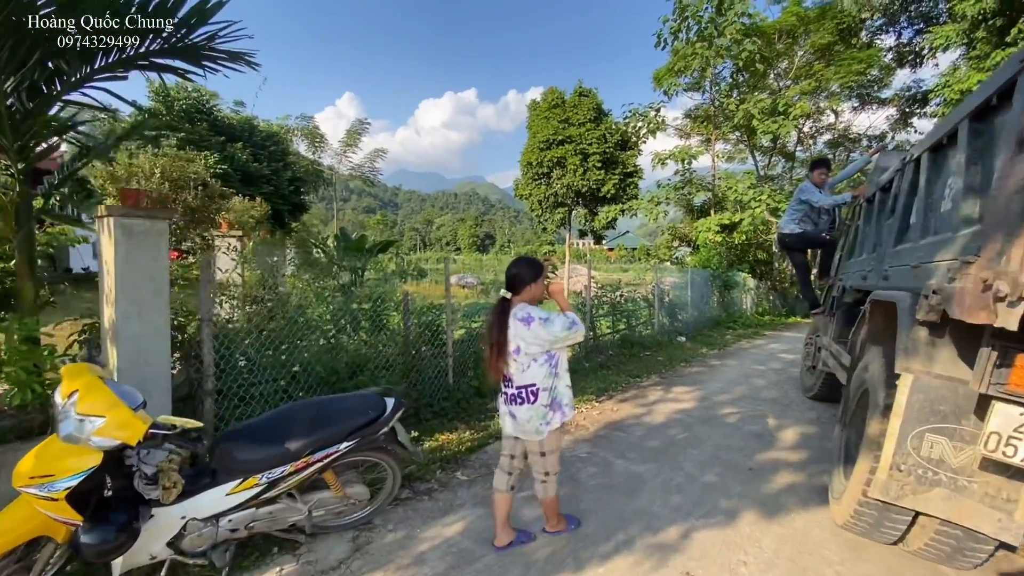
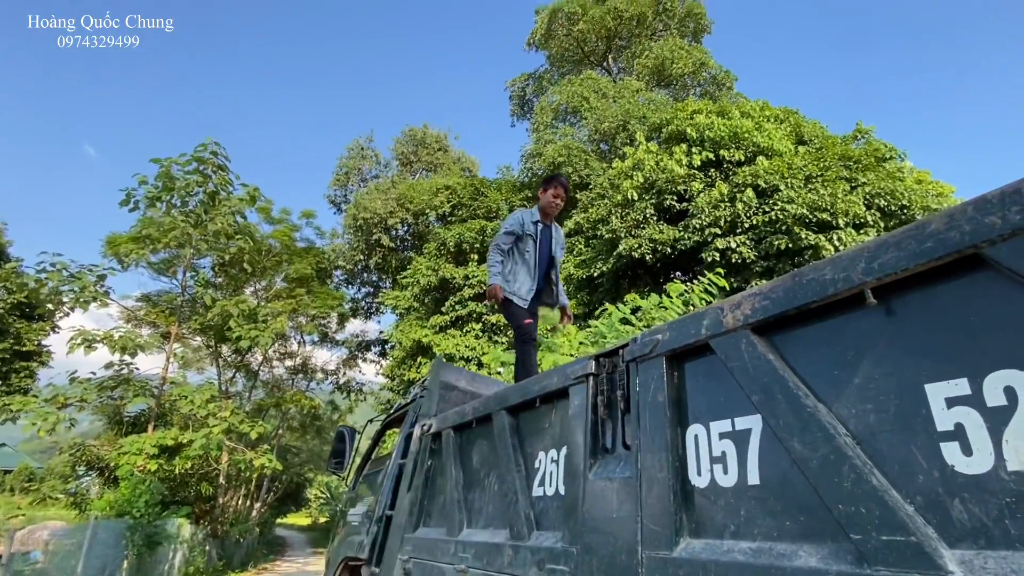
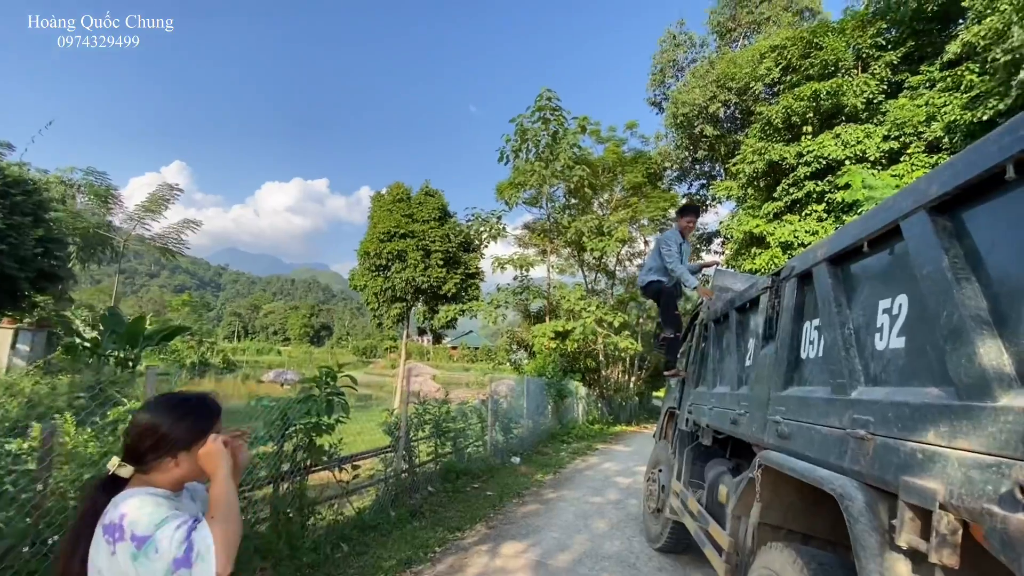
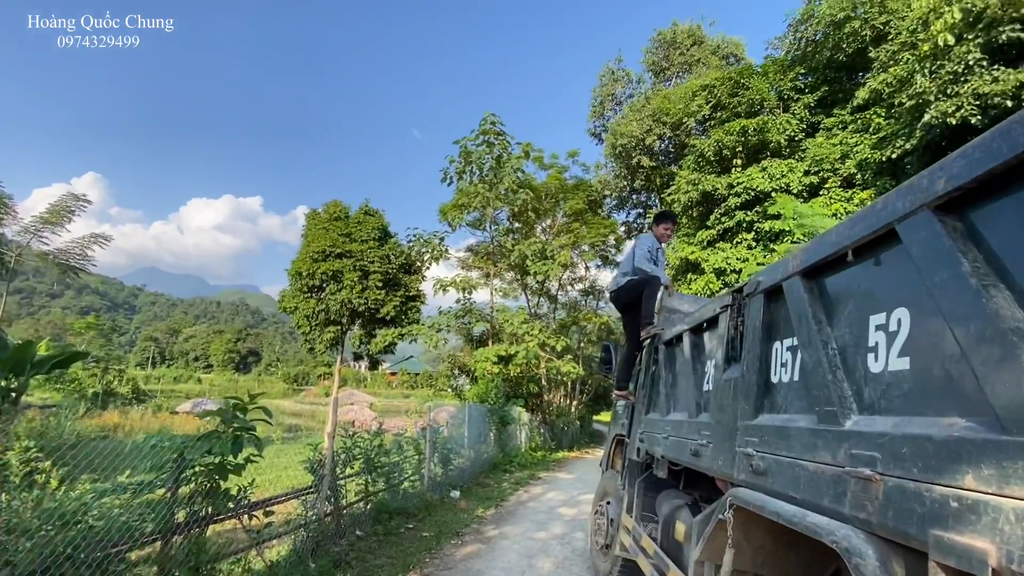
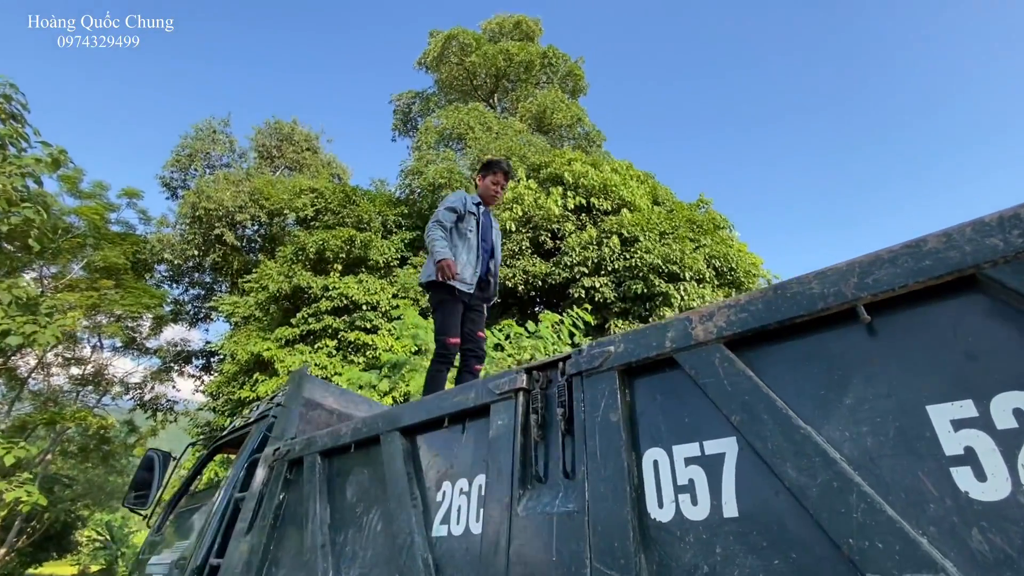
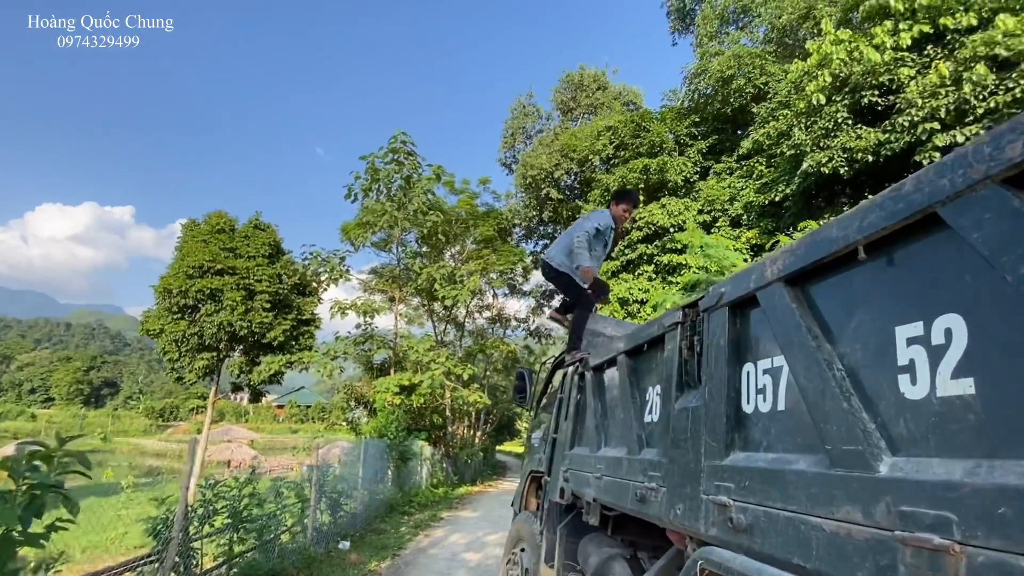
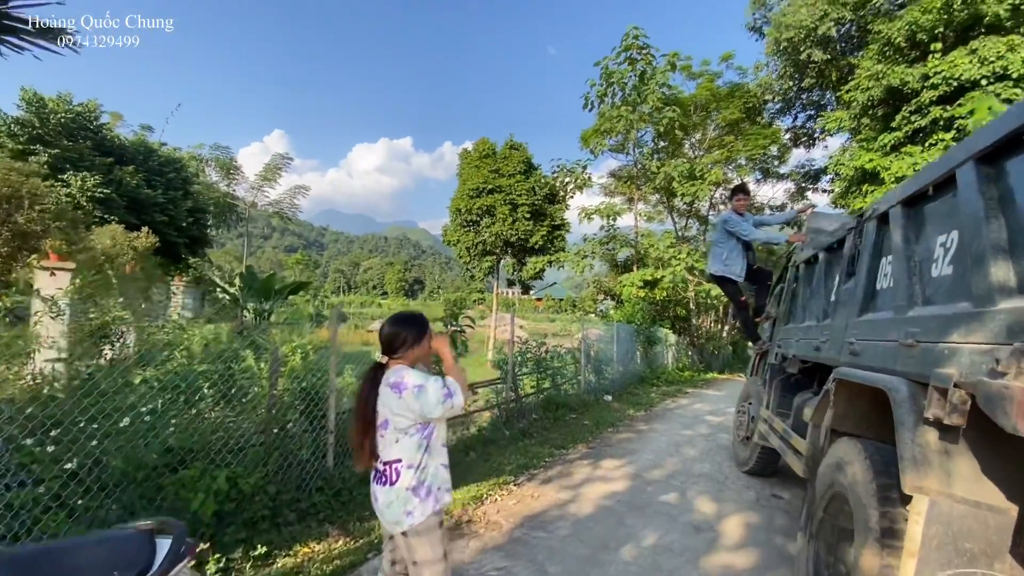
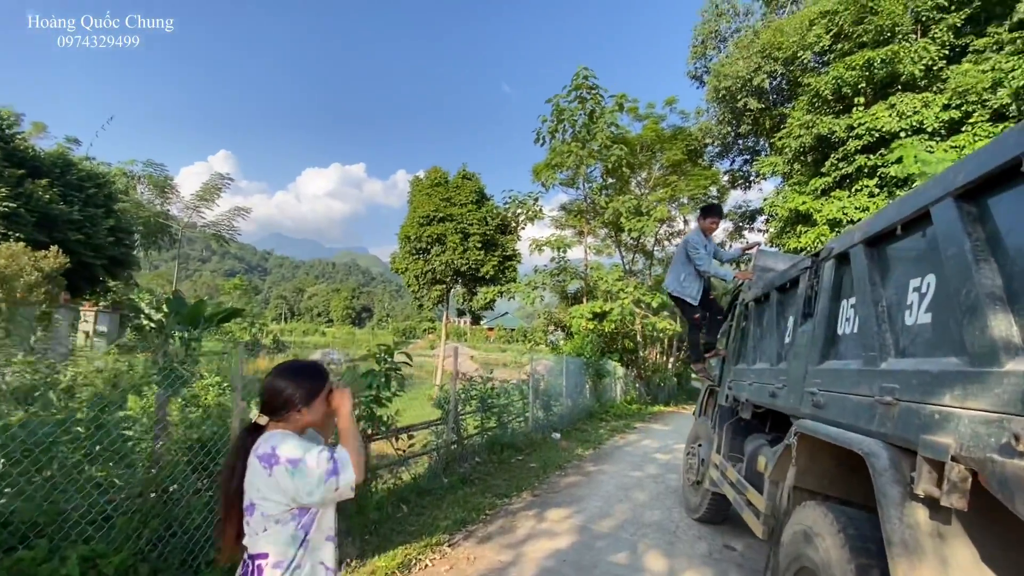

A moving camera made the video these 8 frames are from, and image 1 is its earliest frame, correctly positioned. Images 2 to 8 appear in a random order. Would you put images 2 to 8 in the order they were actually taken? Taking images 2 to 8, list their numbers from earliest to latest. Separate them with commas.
7, 8, 3, 4, 6, 2, 5
